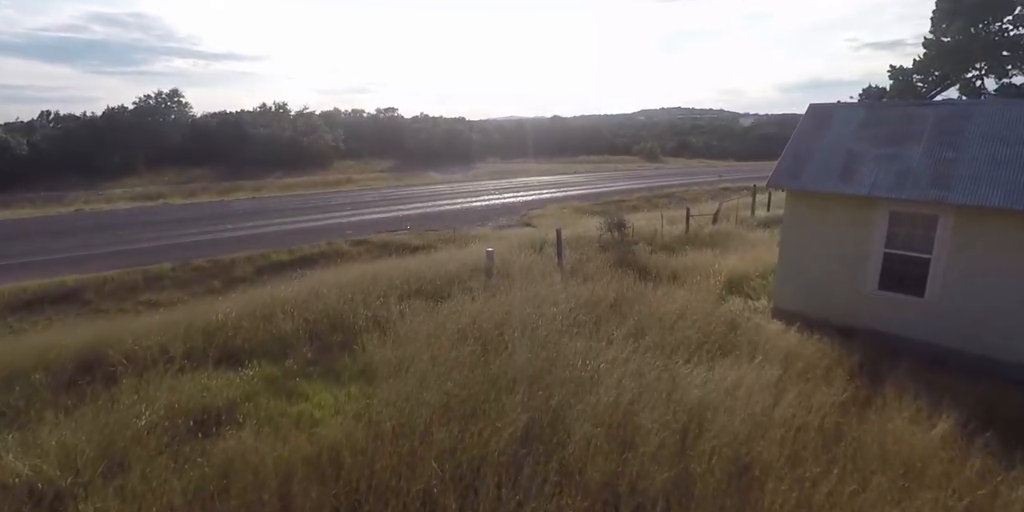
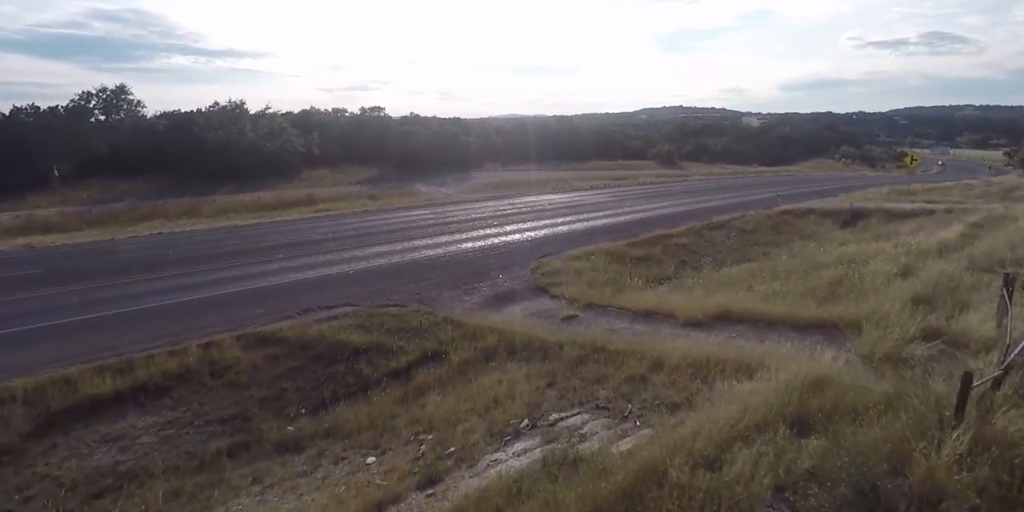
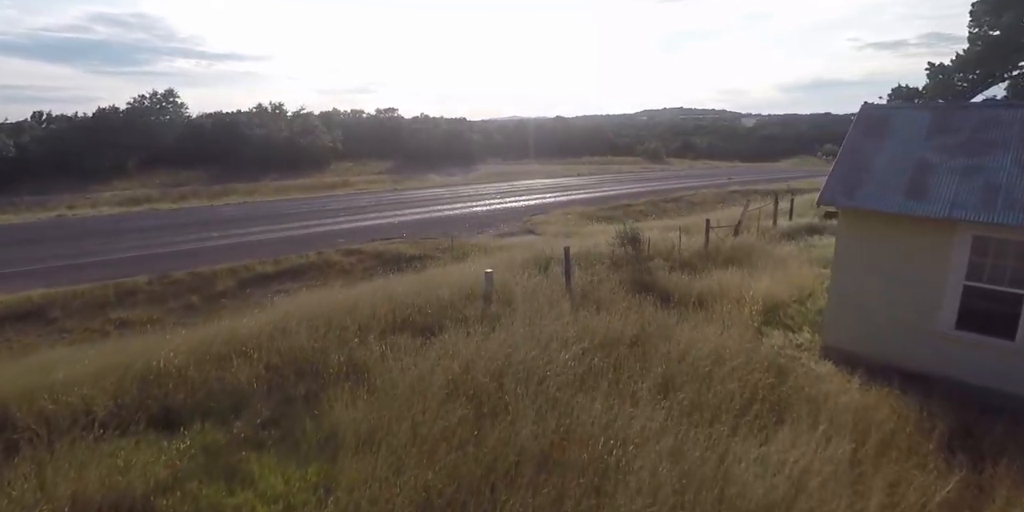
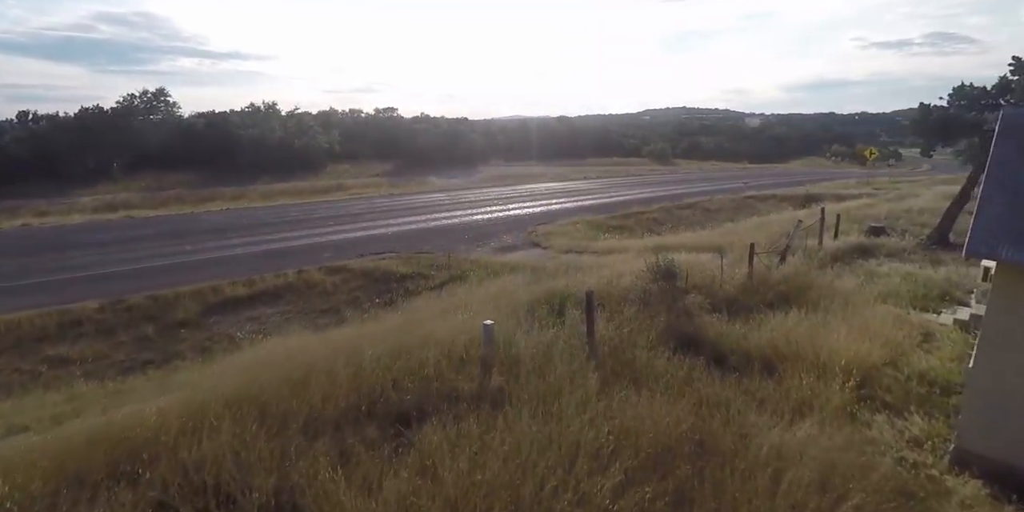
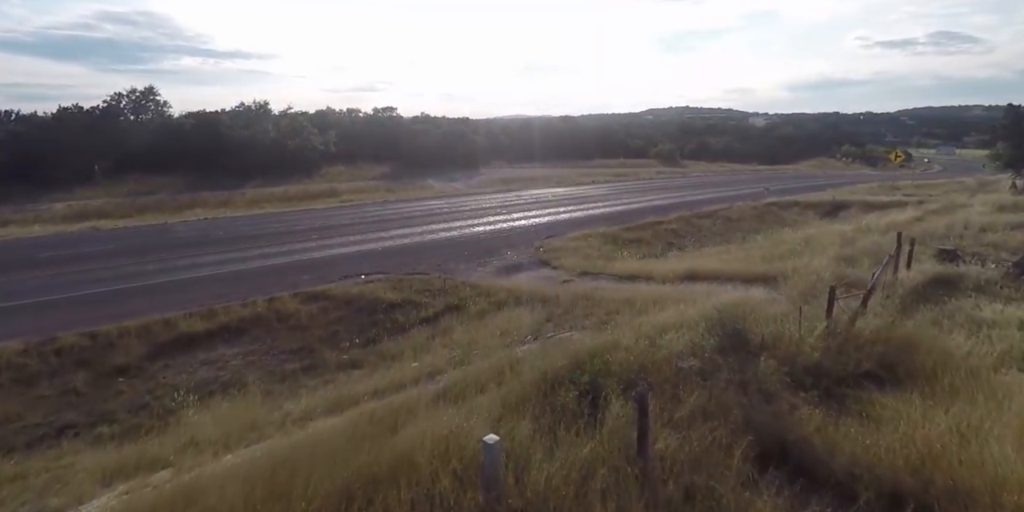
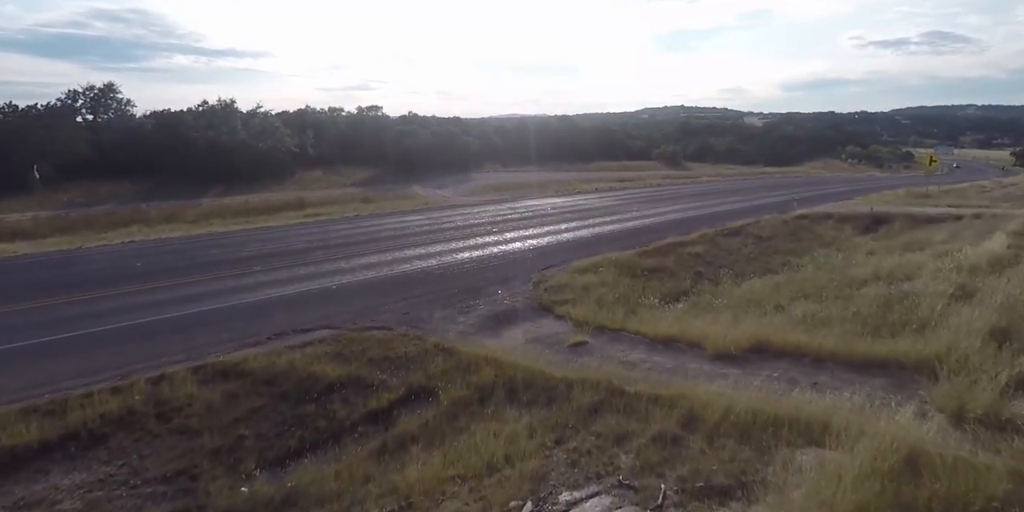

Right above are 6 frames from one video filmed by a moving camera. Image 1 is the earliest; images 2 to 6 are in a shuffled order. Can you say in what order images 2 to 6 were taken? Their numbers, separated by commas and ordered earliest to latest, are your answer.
3, 4, 5, 2, 6
